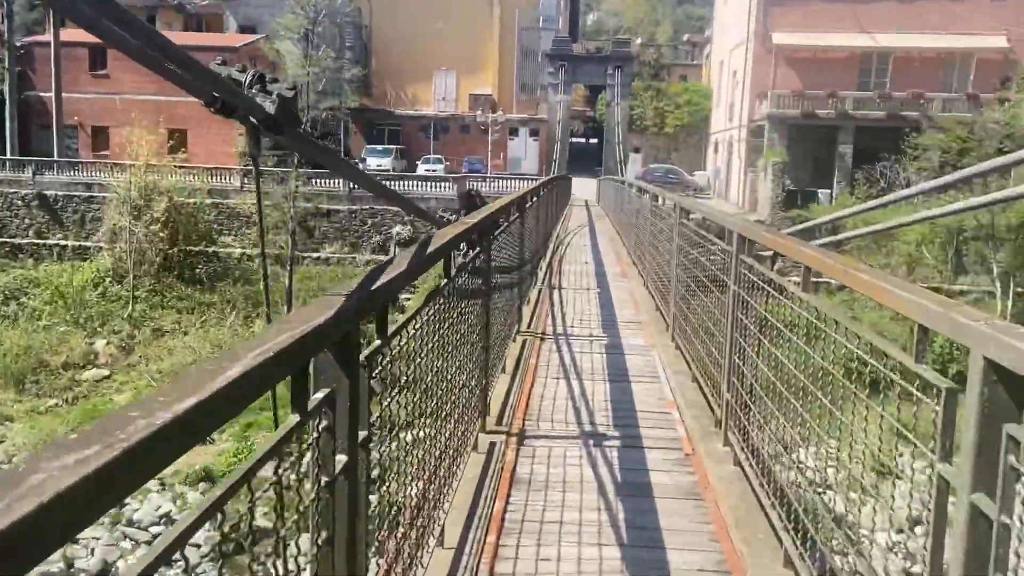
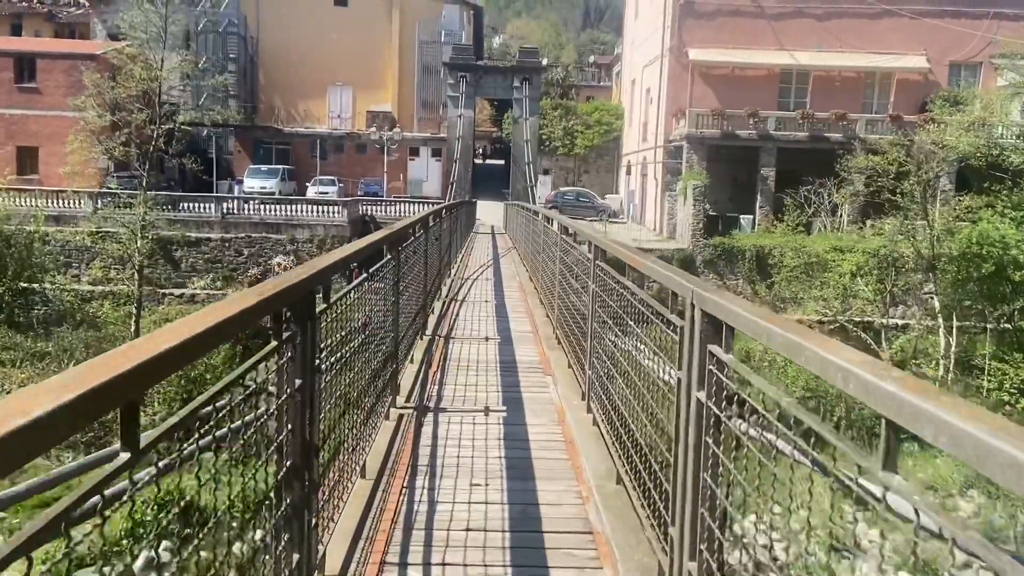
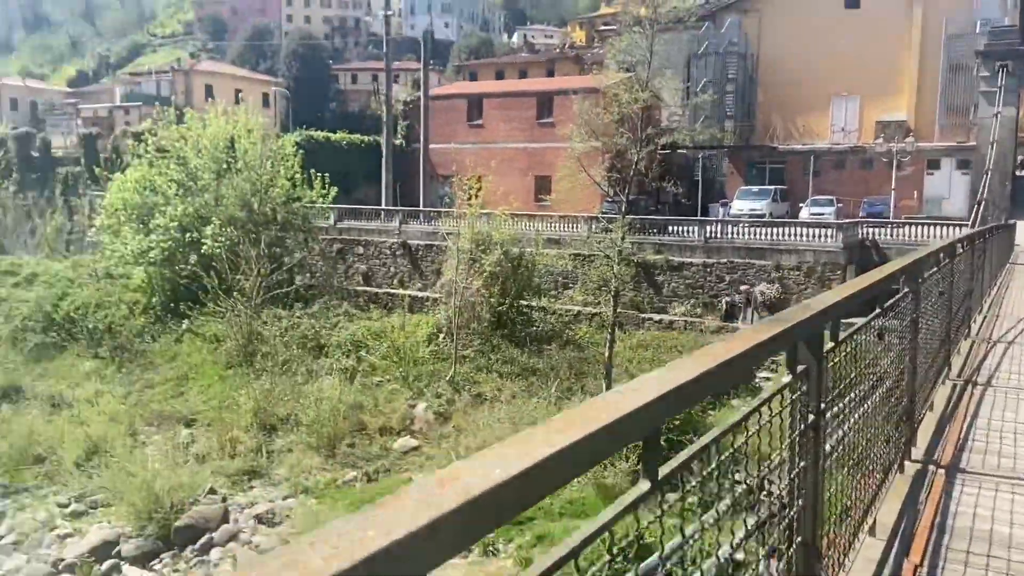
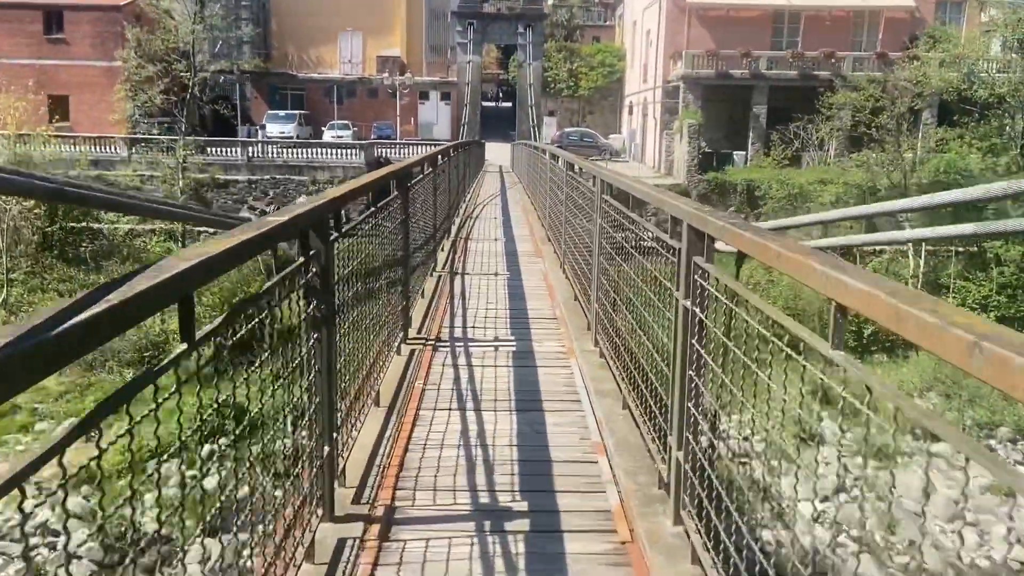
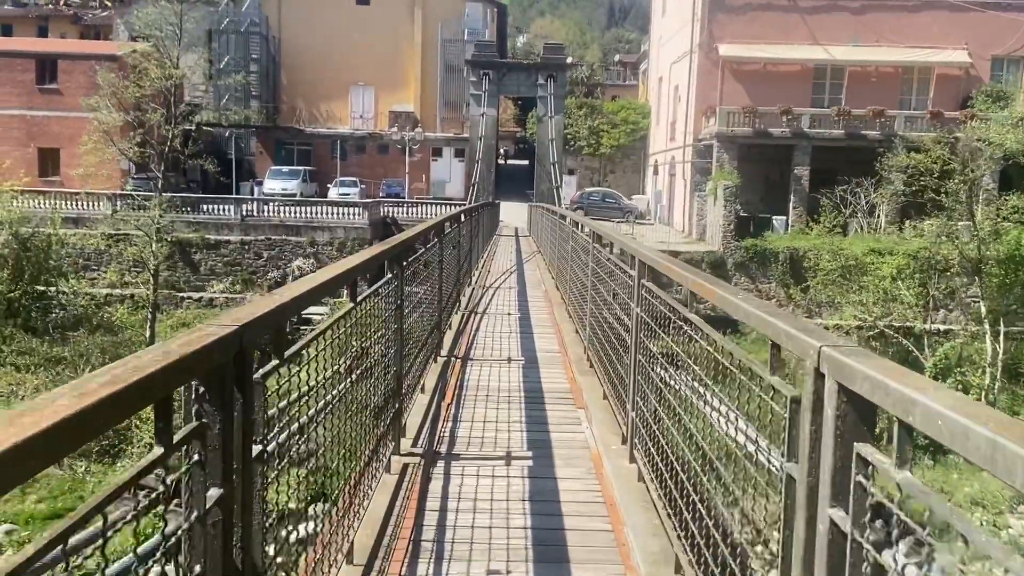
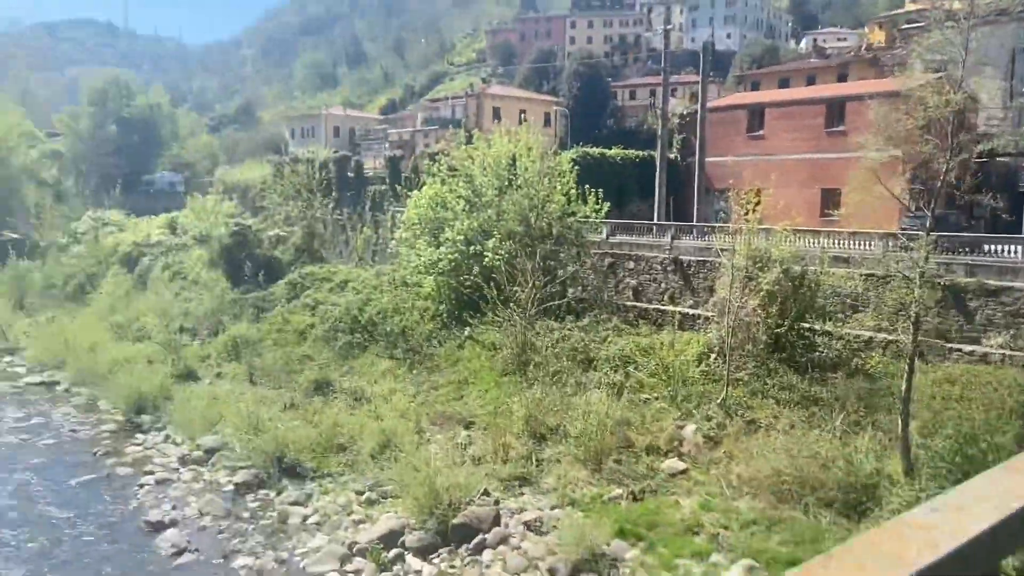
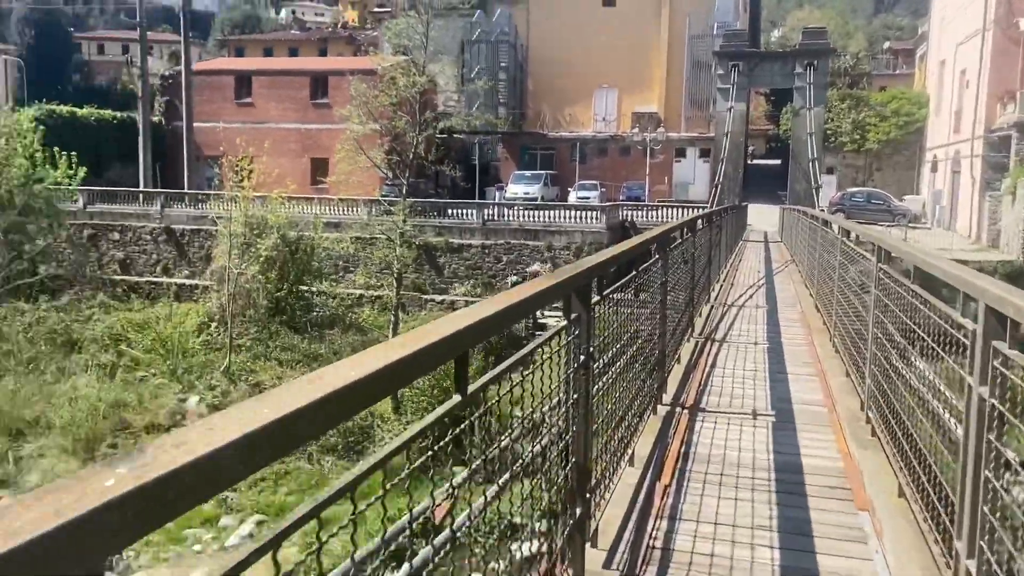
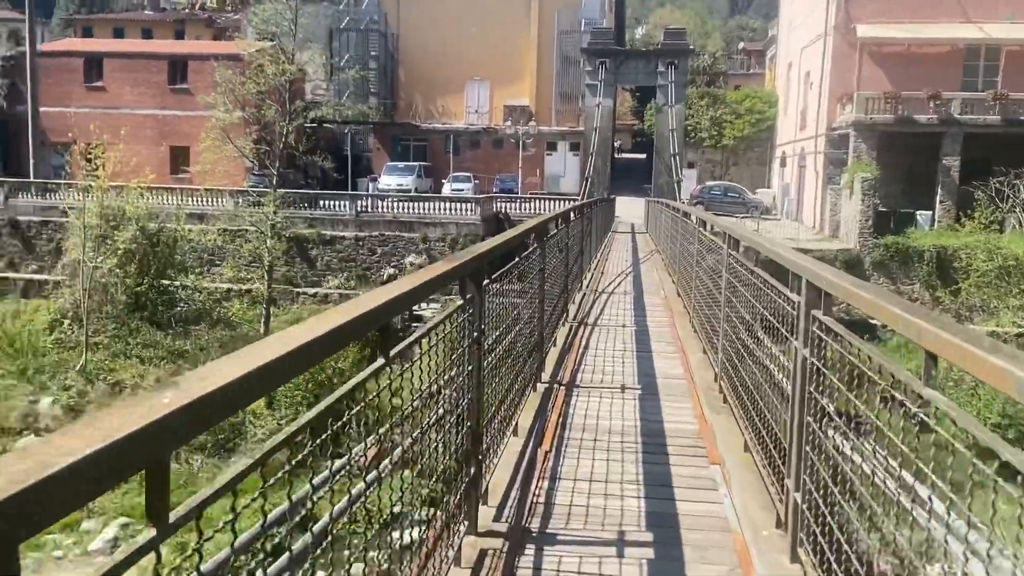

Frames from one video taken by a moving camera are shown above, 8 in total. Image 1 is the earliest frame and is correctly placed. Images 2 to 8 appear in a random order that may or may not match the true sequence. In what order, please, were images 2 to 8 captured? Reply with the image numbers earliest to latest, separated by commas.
4, 2, 5, 8, 7, 3, 6
